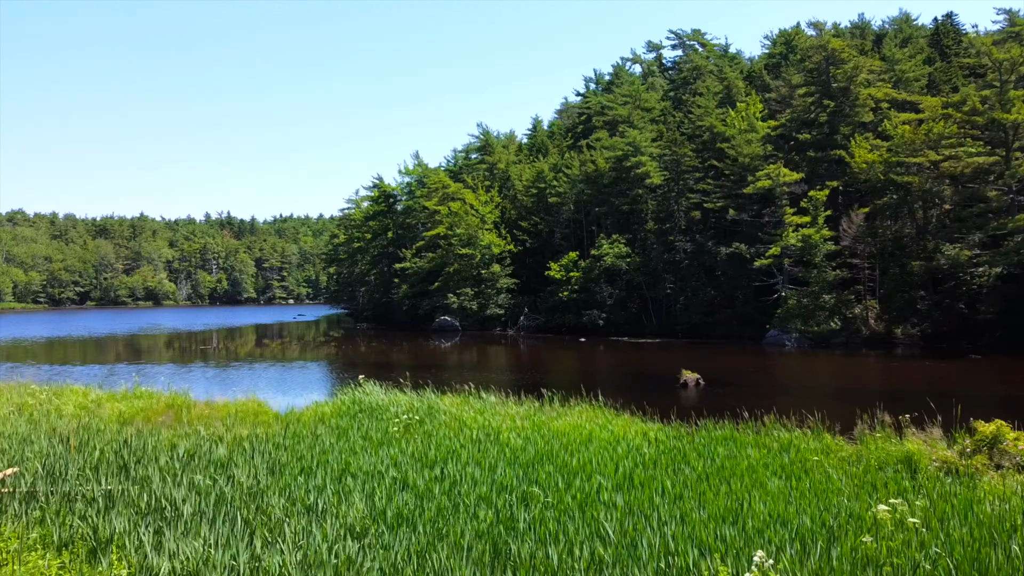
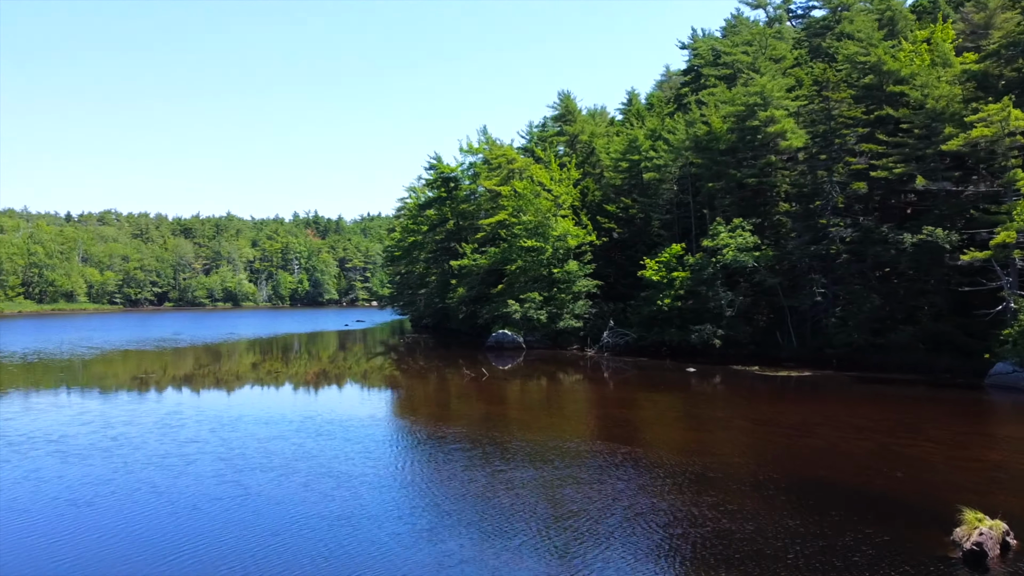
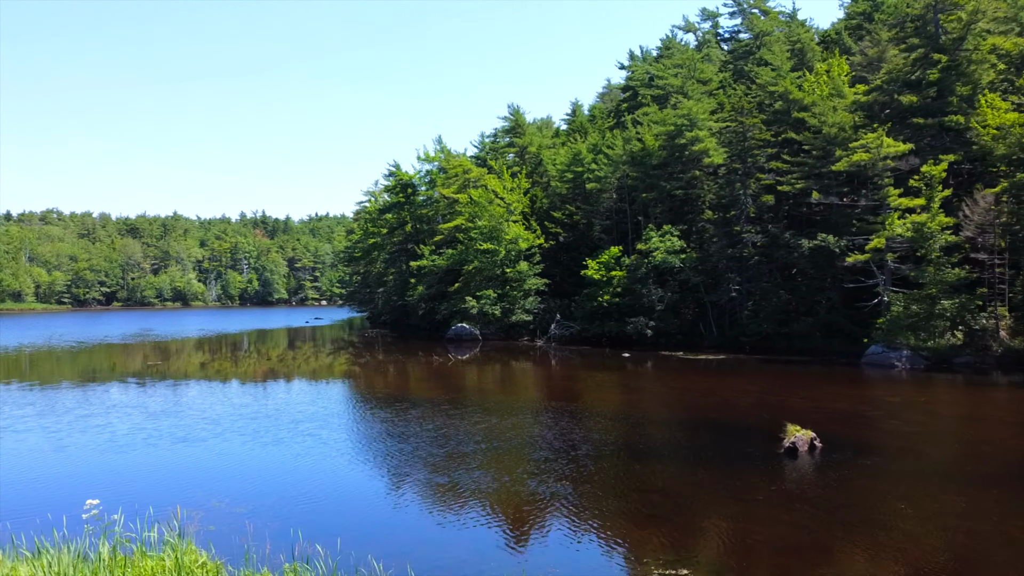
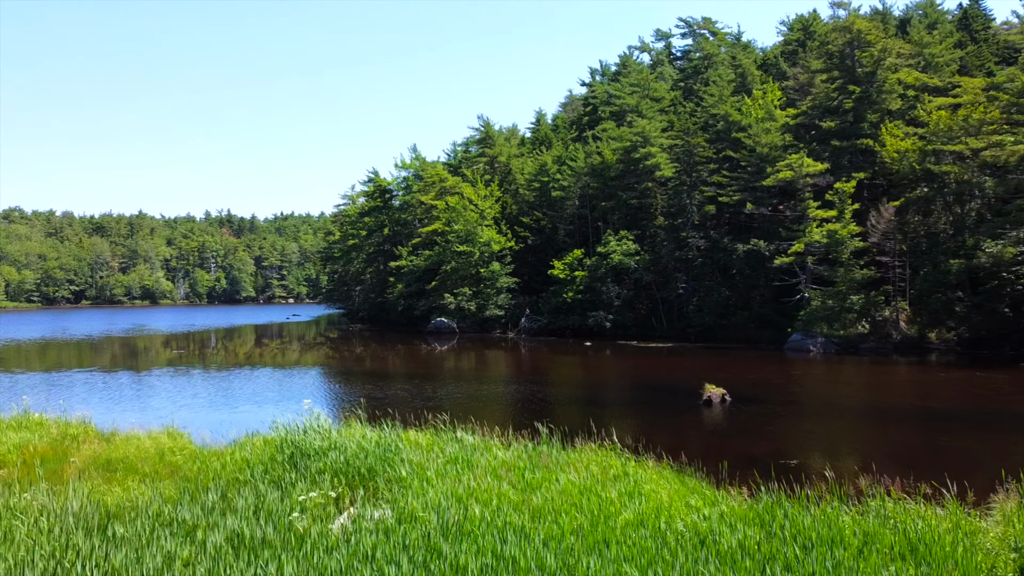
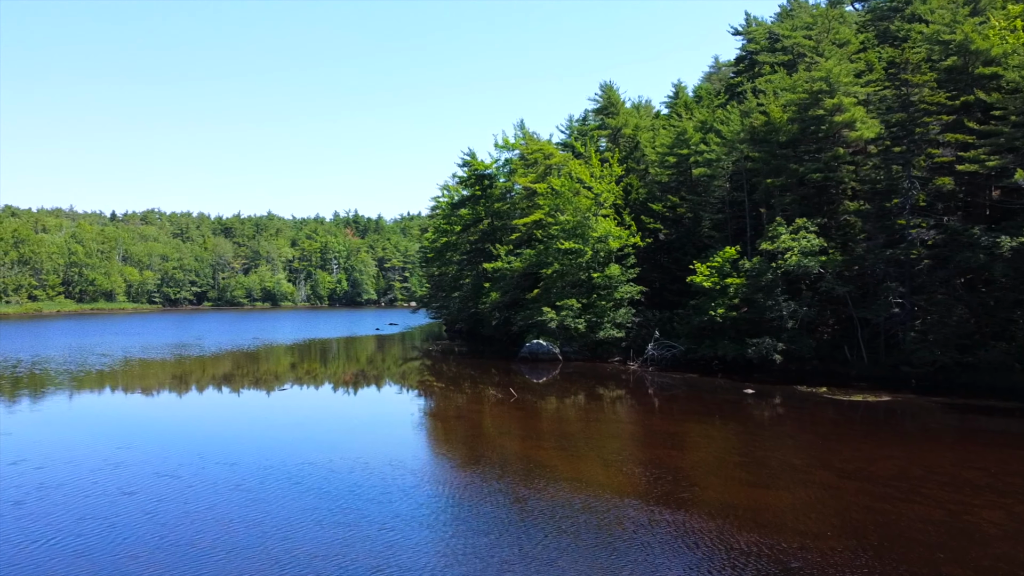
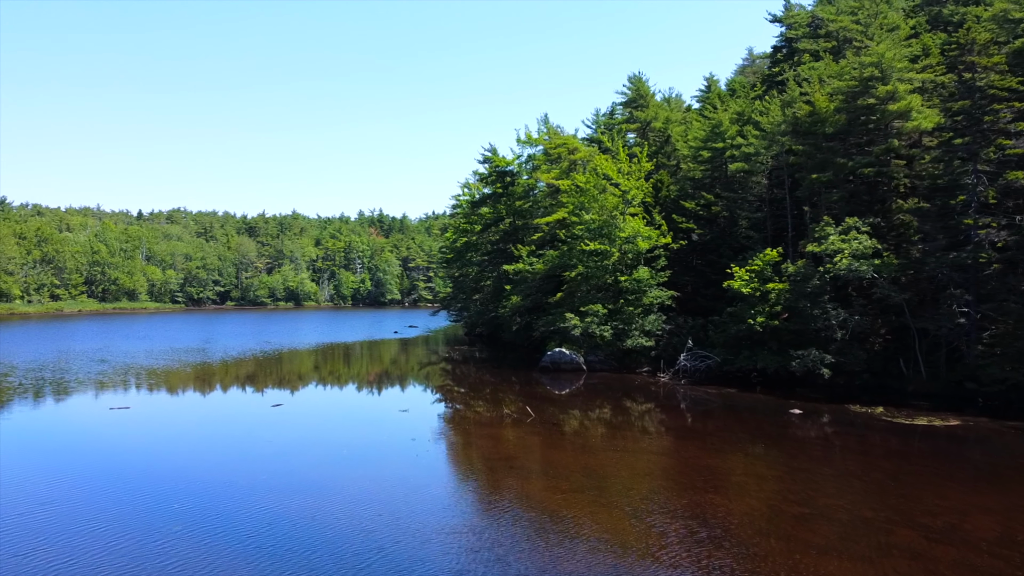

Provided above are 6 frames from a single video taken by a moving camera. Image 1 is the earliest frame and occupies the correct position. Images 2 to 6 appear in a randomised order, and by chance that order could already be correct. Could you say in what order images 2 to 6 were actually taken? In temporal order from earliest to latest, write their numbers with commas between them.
4, 3, 2, 5, 6
